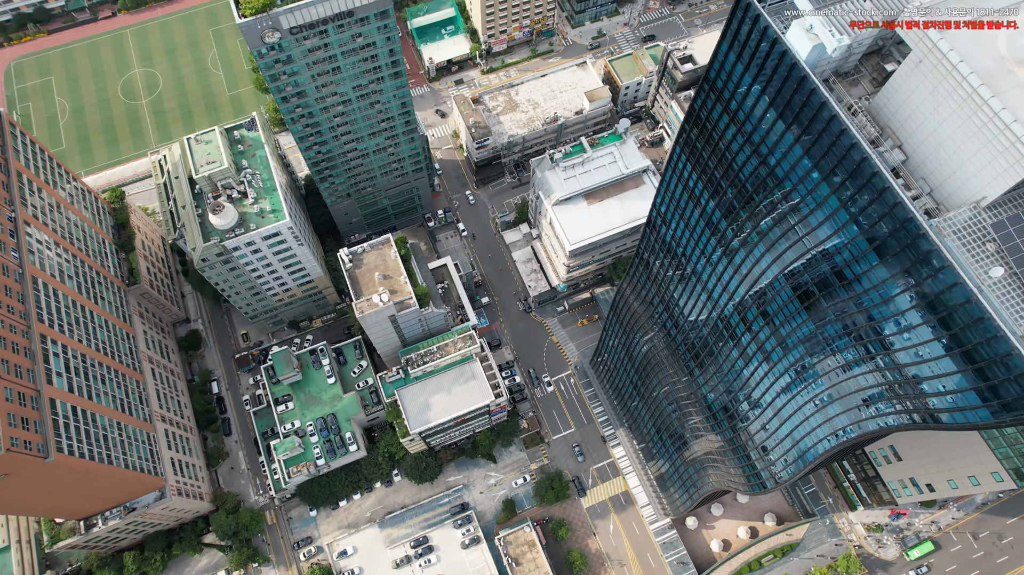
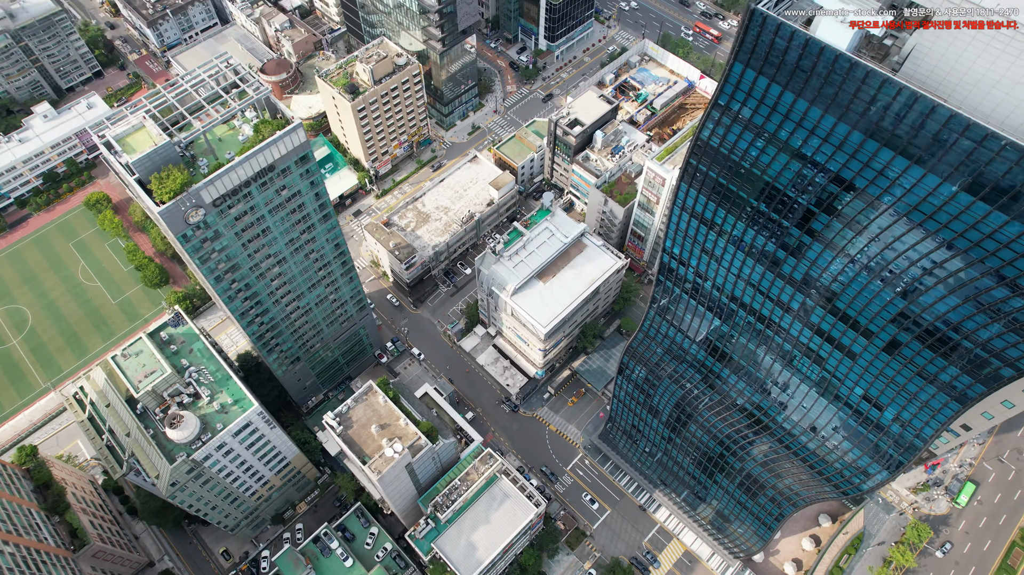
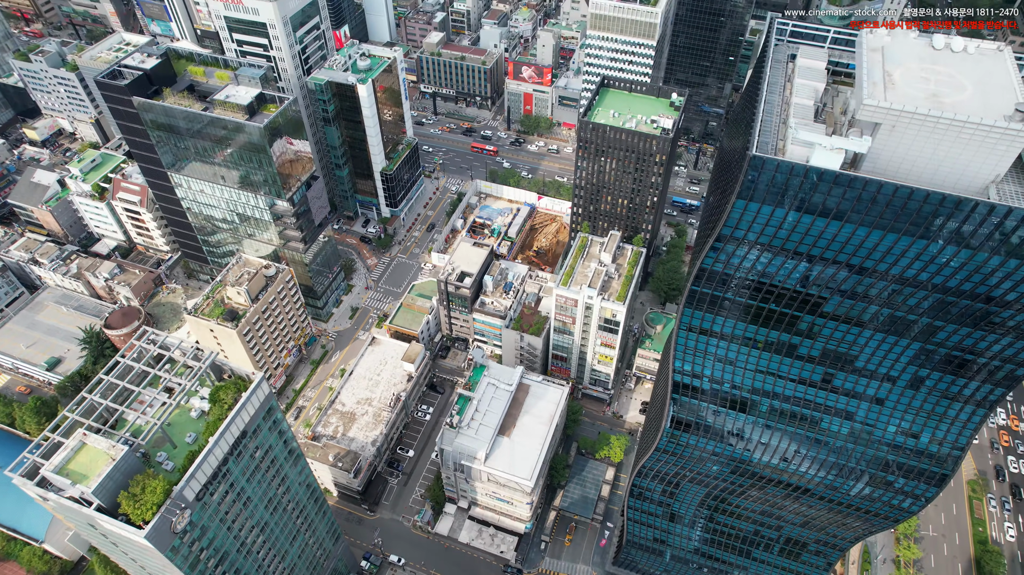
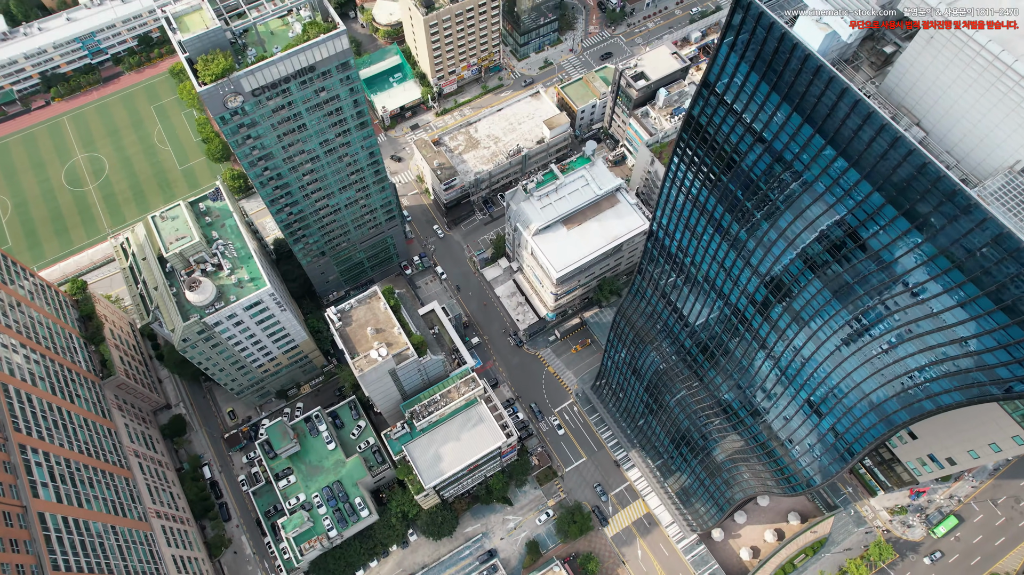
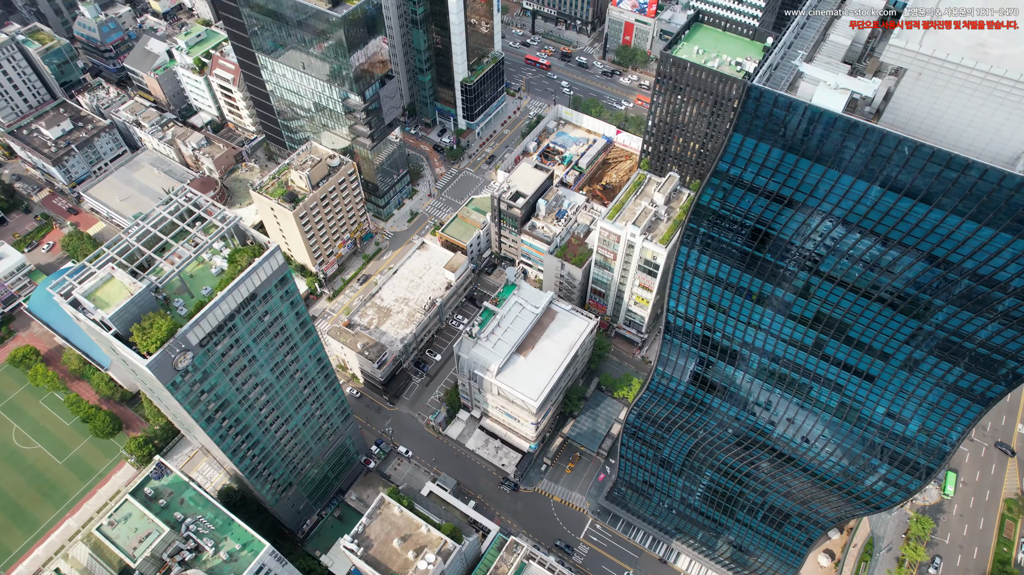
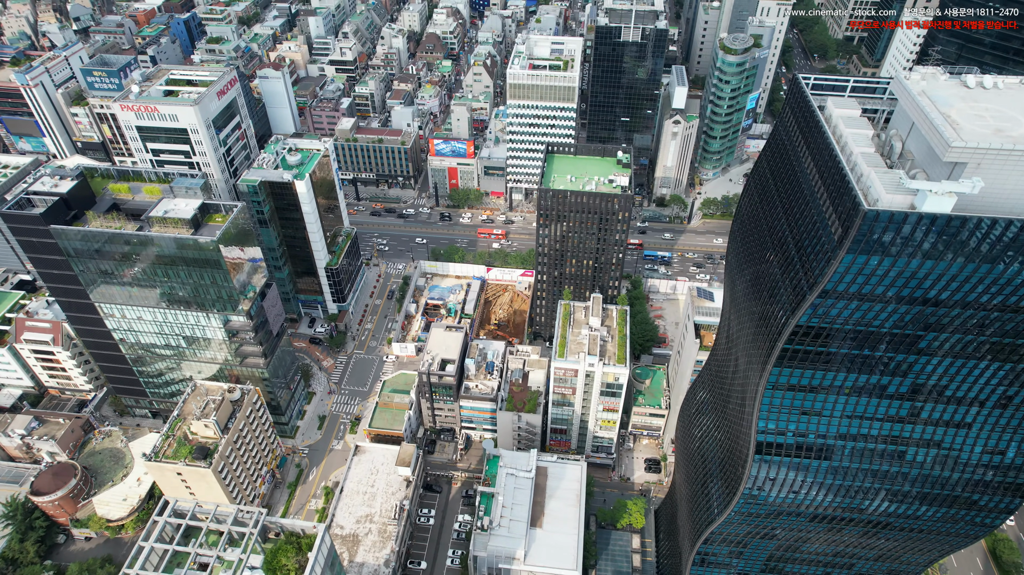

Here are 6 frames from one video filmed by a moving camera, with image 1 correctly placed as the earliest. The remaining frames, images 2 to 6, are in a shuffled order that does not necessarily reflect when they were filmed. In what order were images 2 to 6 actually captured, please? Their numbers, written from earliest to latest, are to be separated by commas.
4, 2, 5, 3, 6
